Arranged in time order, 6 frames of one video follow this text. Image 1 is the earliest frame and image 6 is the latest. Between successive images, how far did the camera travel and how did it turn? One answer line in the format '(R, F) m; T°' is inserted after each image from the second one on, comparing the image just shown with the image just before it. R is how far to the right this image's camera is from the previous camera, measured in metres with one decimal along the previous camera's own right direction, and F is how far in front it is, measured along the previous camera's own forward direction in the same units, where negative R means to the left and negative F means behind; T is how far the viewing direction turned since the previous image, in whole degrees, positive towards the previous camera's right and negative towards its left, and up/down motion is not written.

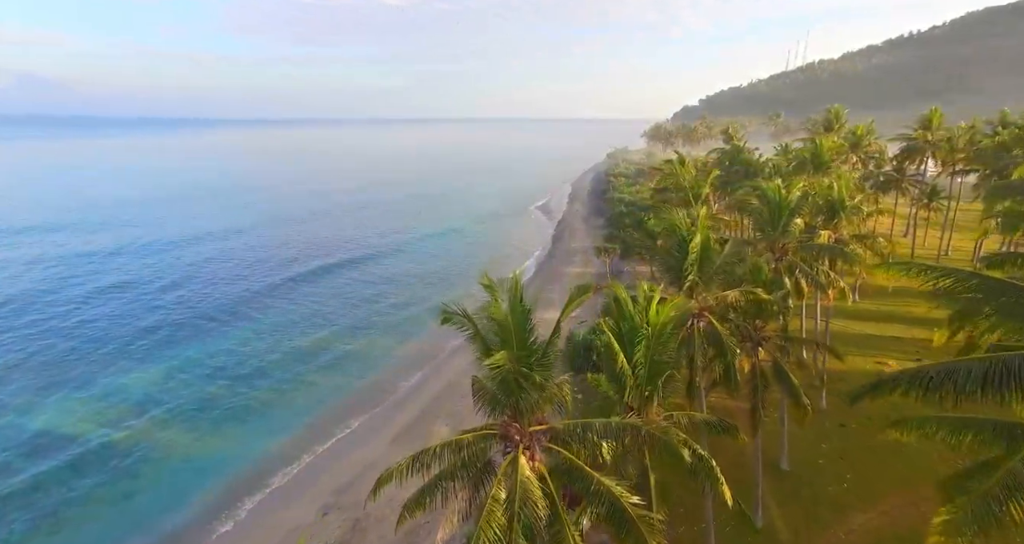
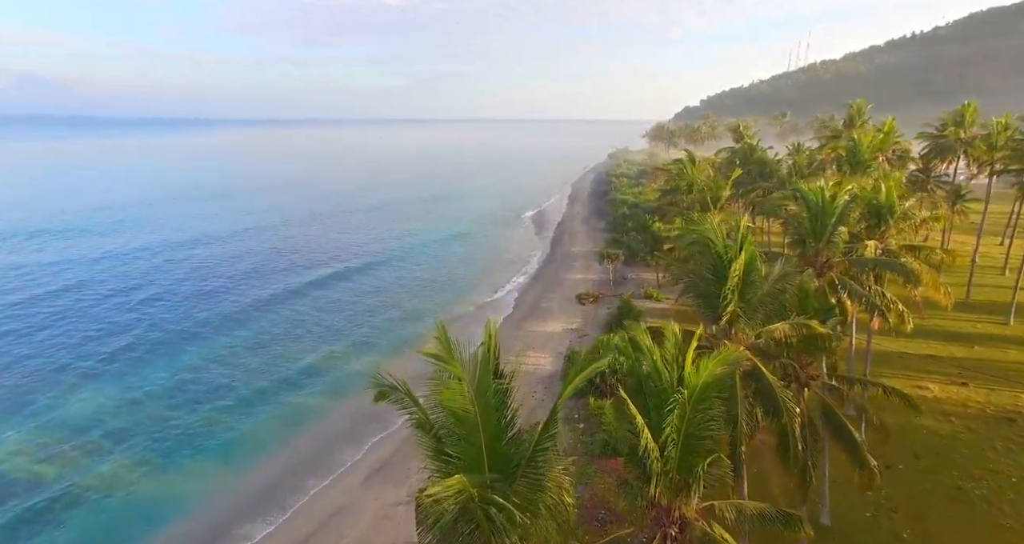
(+0.3, +3.1) m; 0°
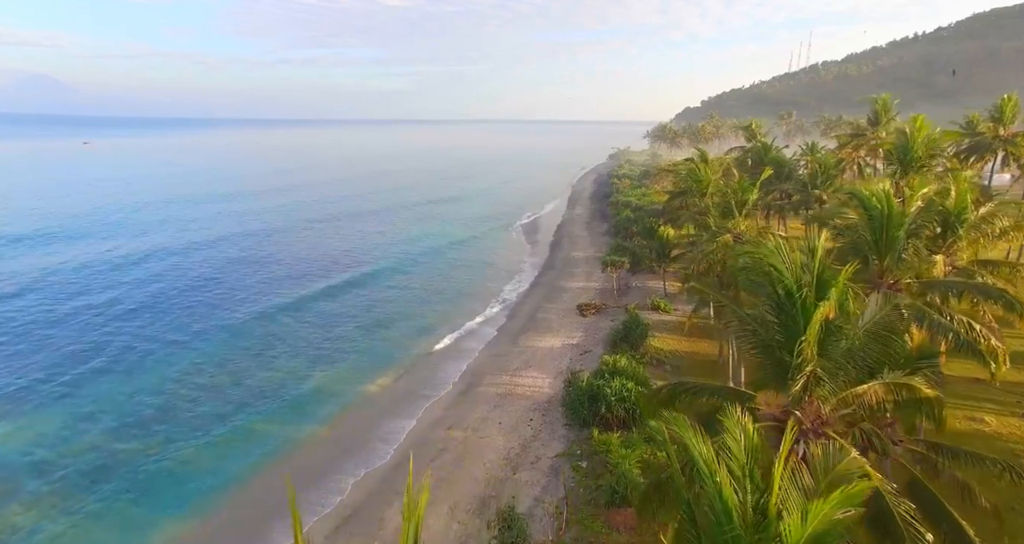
(+0.3, +3.1) m; 0°
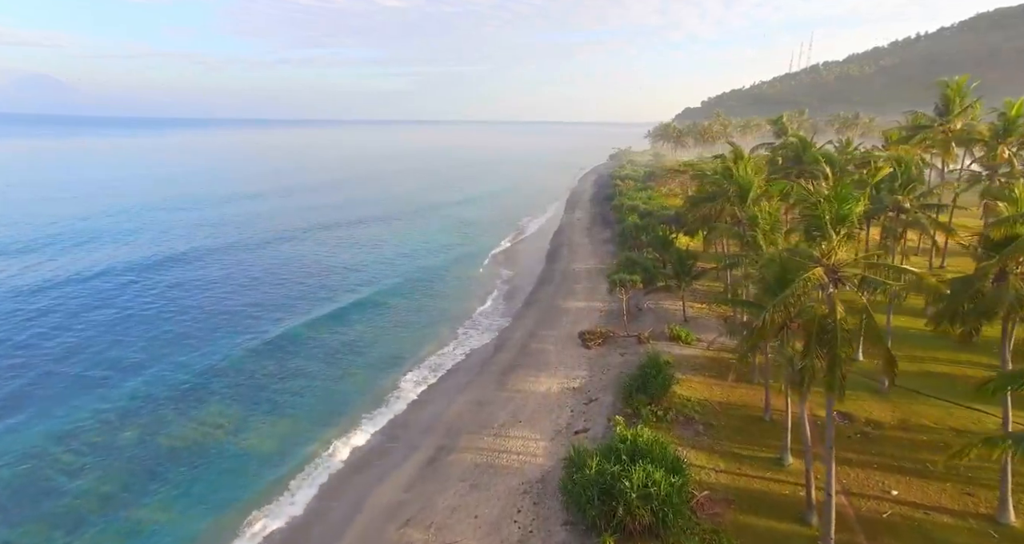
(+0.6, +6.8) m; 0°
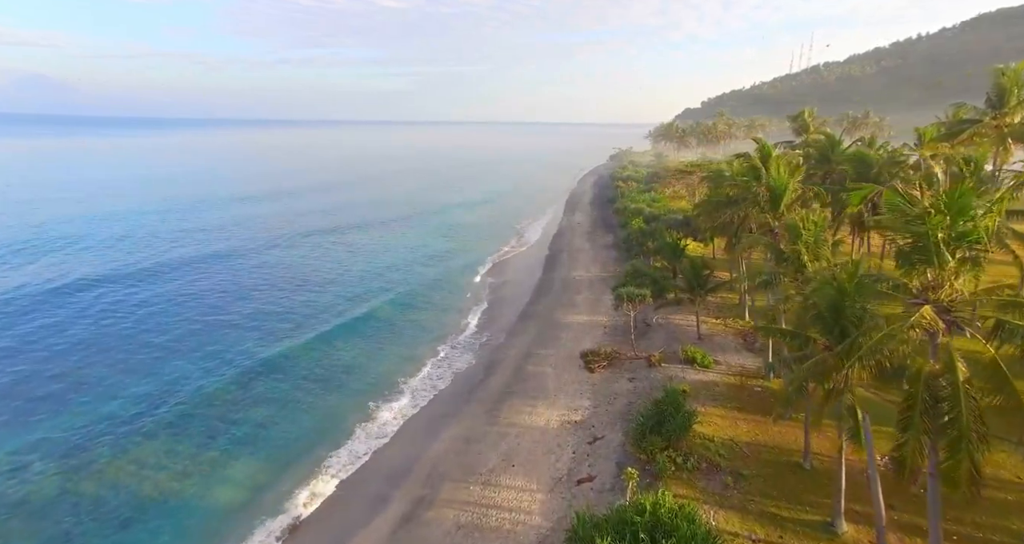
(+0.3, +3.6) m; 0°
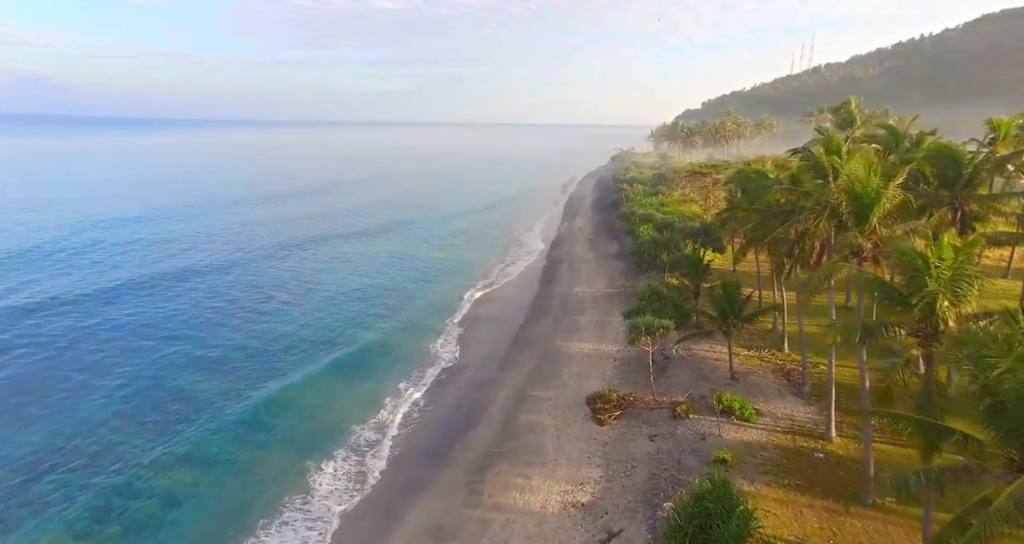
(+0.4, +5.7) m; 0°
